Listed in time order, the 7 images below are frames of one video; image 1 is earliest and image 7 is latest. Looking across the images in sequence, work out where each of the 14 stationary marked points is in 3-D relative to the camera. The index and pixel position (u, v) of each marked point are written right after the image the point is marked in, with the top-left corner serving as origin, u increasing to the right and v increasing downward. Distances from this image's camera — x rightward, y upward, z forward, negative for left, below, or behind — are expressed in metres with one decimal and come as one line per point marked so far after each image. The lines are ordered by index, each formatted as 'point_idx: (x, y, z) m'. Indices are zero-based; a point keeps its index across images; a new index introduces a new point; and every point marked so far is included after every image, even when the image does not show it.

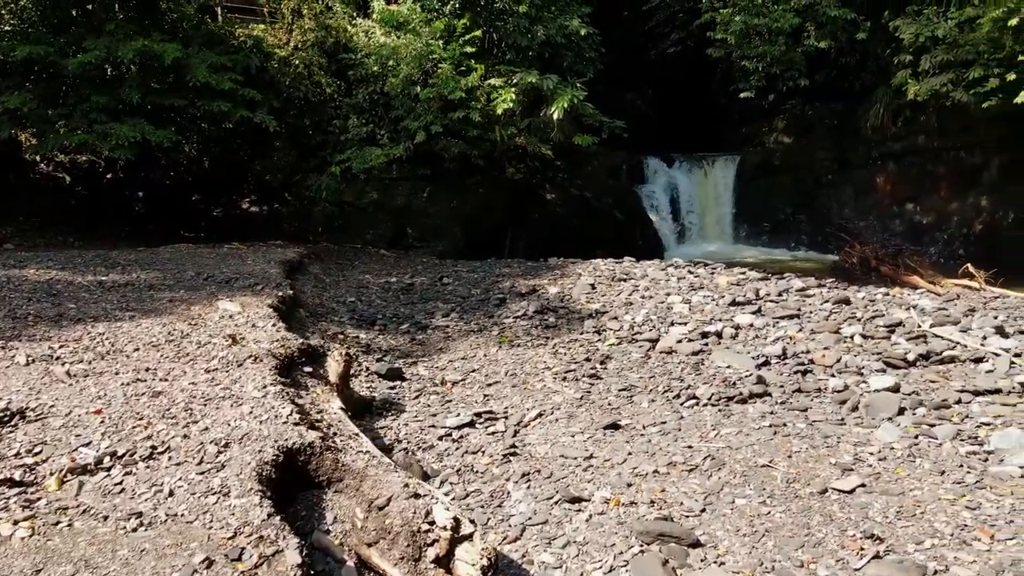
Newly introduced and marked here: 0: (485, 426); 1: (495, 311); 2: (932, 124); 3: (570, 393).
0: (-0.1, -0.7, +3.6) m
1: (-0.1, -0.2, +5.8) m
2: (+5.9, +2.3, +10.2) m
3: (+0.3, -0.6, +3.9) m
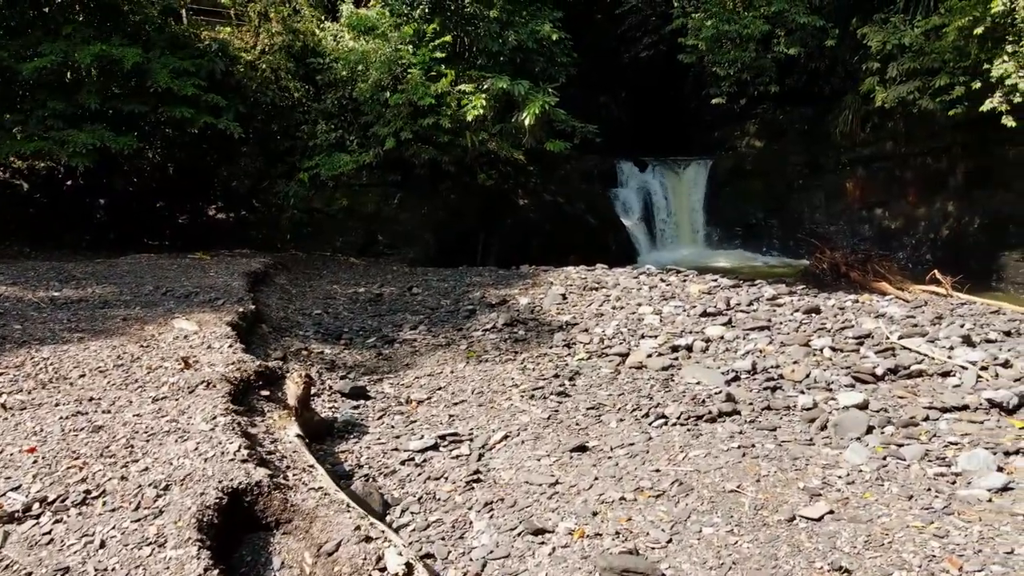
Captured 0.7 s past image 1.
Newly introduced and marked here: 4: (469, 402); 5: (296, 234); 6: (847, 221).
0: (-0.3, -0.8, +3.5) m
1: (-0.4, -0.3, +5.7) m
2: (+5.5, +2.2, +10.3) m
3: (+0.1, -0.7, +3.8) m
4: (-0.2, -0.6, +4.0) m
5: (-2.8, +0.7, +9.3) m
6: (+5.2, +1.0, +11.3) m
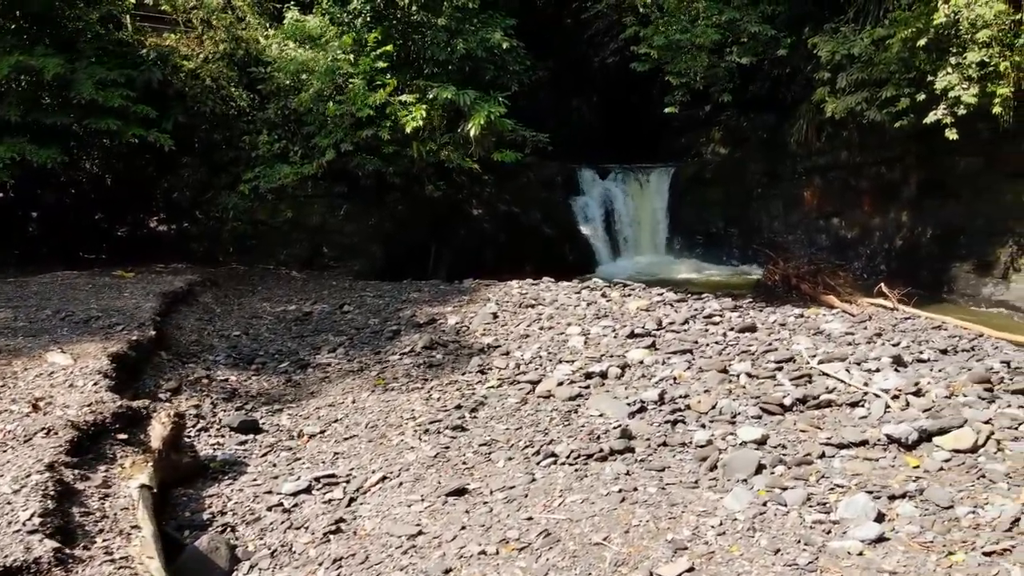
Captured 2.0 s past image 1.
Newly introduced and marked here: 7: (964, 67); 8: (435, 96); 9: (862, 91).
0: (-0.9, -0.9, +3.3) m
1: (-1.0, -0.4, +5.5) m
2: (+4.8, +2.1, +10.2) m
3: (-0.4, -0.8, +3.7) m
4: (-0.8, -0.8, +3.9) m
5: (-3.4, +0.5, +9.1) m
6: (+4.5, +0.9, +11.2) m
7: (+4.6, +2.3, +7.5) m
8: (-0.9, +2.3, +8.5) m
9: (+4.1, +2.3, +8.6) m
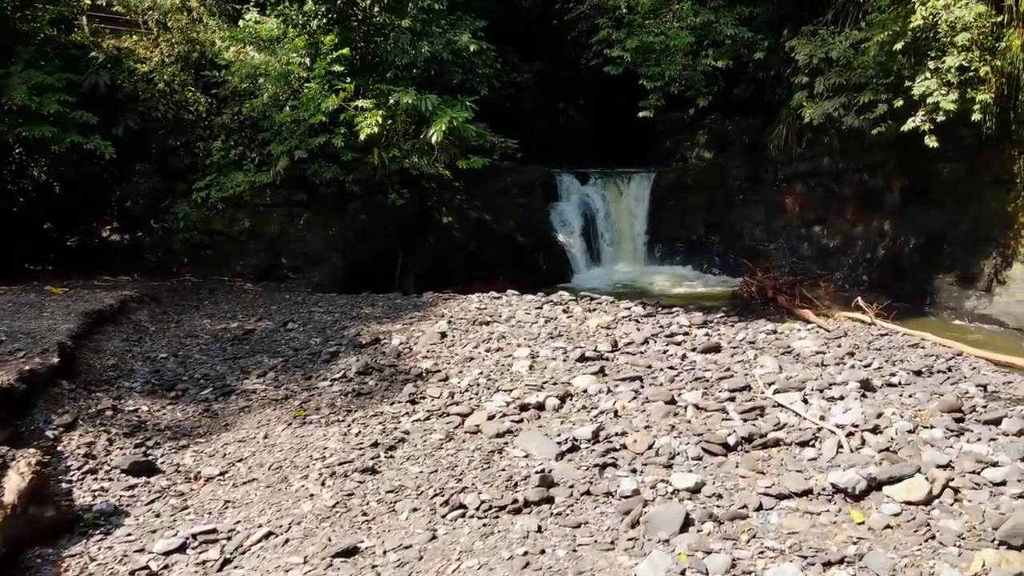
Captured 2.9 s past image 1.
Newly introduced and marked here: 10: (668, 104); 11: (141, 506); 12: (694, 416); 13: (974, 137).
0: (-1.3, -1.1, +3.0) m
1: (-1.4, -0.6, +5.2) m
2: (+4.4, +1.9, +9.9) m
3: (-0.8, -1.0, +3.3) m
4: (-1.2, -0.9, +3.5) m
5: (-3.8, +0.4, +8.8) m
6: (+4.1, +0.7, +10.9) m
7: (+4.2, +2.1, +7.2) m
8: (-1.3, +2.1, +8.2) m
9: (+3.7, +2.2, +8.3) m
10: (+3.0, +3.5, +13.9) m
11: (-1.7, -1.0, +3.4) m
12: (+1.0, -0.7, +4.1) m
13: (+5.2, +1.7, +8.3) m
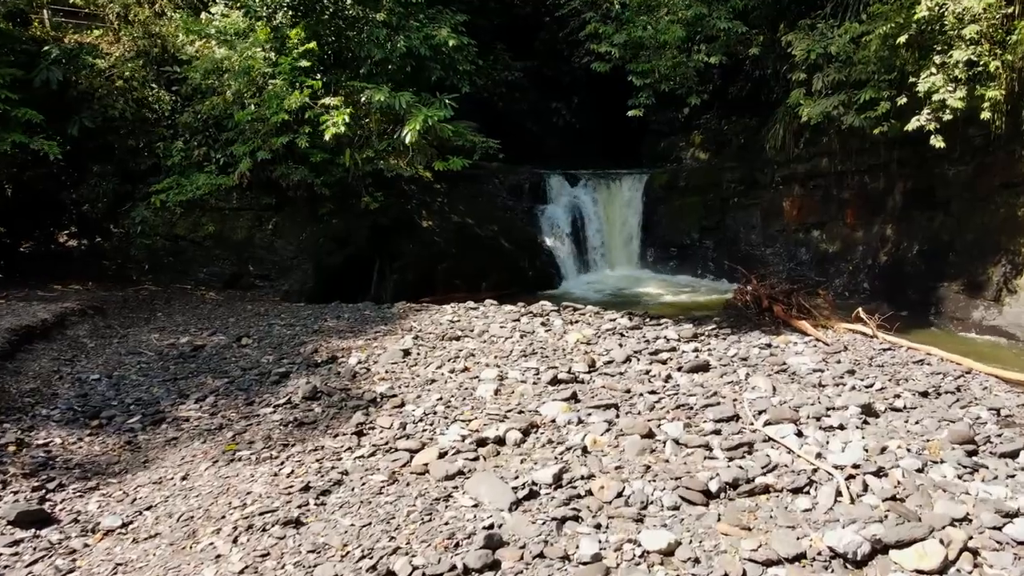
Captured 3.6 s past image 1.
0: (-1.5, -1.2, +2.5) m
1: (-1.6, -0.7, +4.7) m
2: (+4.1, +1.8, +9.4) m
3: (-1.1, -1.1, +2.8) m
4: (-1.4, -1.0, +3.0) m
5: (-4.1, +0.3, +8.3) m
6: (+3.8, +0.6, +10.4) m
7: (+4.0, +2.0, +6.7) m
8: (-1.5, +2.0, +7.7) m
9: (+3.5, +2.1, +7.8) m
10: (+2.8, +3.4, +13.4) m
11: (-1.9, -1.1, +2.9) m
12: (+0.8, -0.8, +3.6) m
13: (+5.0, +1.6, +7.8) m
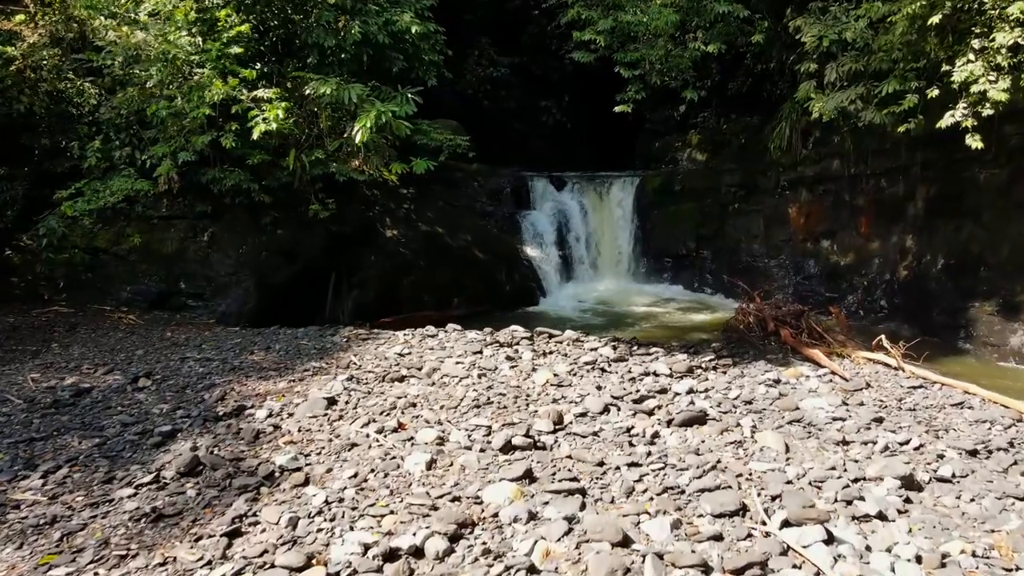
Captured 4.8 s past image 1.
0: (-1.8, -1.4, +1.4) m
1: (-1.9, -0.9, +3.6) m
2: (+3.8, +1.6, +8.4) m
3: (-1.4, -1.3, +1.8) m
4: (-1.7, -1.2, +2.0) m
5: (-4.4, +0.1, +7.2) m
6: (+3.5, +0.4, +9.3) m
7: (+3.7, +1.8, +5.6) m
8: (-1.8, +1.8, +6.7) m
9: (+3.2, +1.9, +6.7) m
10: (+2.4, +3.2, +12.3) m
11: (-2.2, -1.3, +1.8) m
12: (+0.5, -1.0, +2.6) m
13: (+4.7, +1.4, +6.7) m
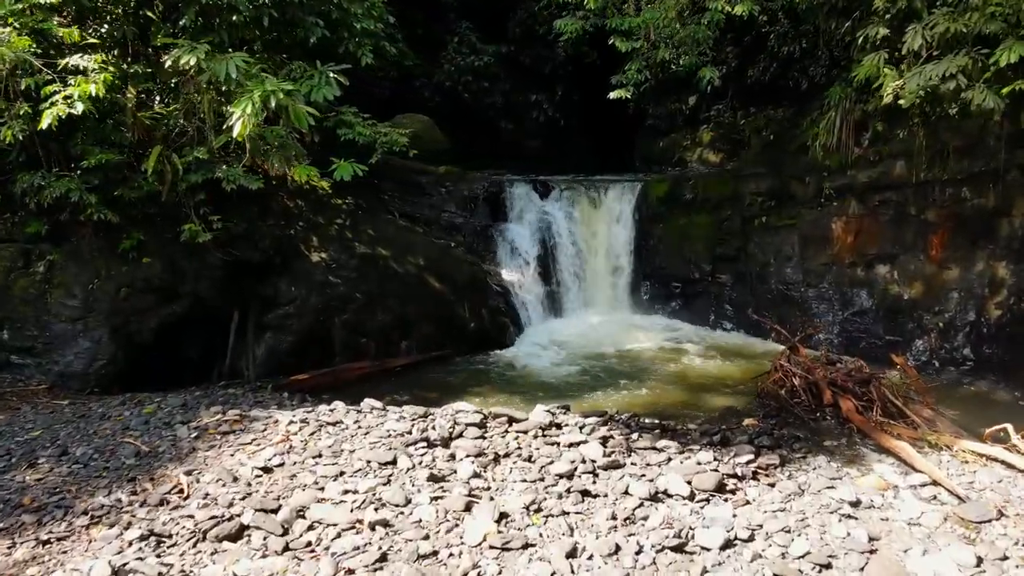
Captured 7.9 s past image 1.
0: (-2.1, -1.7, -0.7) m
1: (-2.3, -1.3, +1.6) m
2: (+3.5, +1.2, +6.3) m
3: (-1.7, -1.6, -0.3) m
4: (-2.1, -1.6, -0.1) m
5: (-4.7, -0.3, +5.2) m
6: (+3.2, 0.0, +7.3) m
7: (+3.3, +1.4, +3.6) m
8: (-2.2, +1.4, +4.6) m
9: (+2.8, +1.5, +4.7) m
10: (+2.1, +2.8, +10.3) m
11: (-2.6, -1.7, -0.2) m
12: (+0.2, -1.4, +0.5) m
13: (+4.3, +1.0, +4.7) m
